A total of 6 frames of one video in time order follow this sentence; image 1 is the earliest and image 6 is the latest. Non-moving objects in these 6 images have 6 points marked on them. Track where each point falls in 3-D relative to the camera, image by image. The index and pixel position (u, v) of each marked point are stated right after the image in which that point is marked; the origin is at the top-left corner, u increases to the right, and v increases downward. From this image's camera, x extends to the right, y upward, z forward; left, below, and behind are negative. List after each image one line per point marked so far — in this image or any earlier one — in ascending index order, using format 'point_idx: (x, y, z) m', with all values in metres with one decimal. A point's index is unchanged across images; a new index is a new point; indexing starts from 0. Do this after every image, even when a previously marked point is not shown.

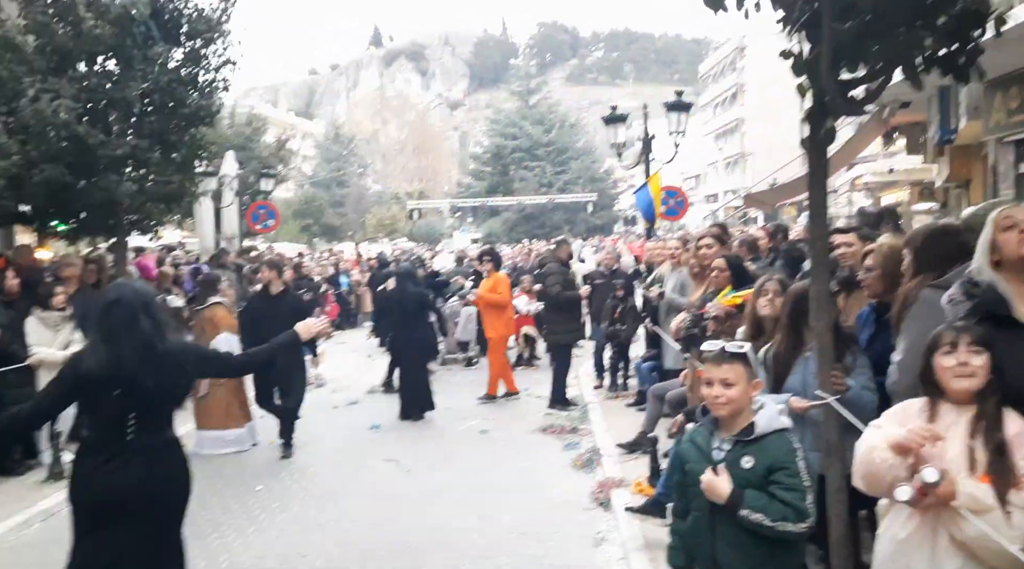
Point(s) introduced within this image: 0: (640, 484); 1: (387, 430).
0: (+1.1, -1.7, +7.1) m
1: (-1.6, -1.8, +10.5) m
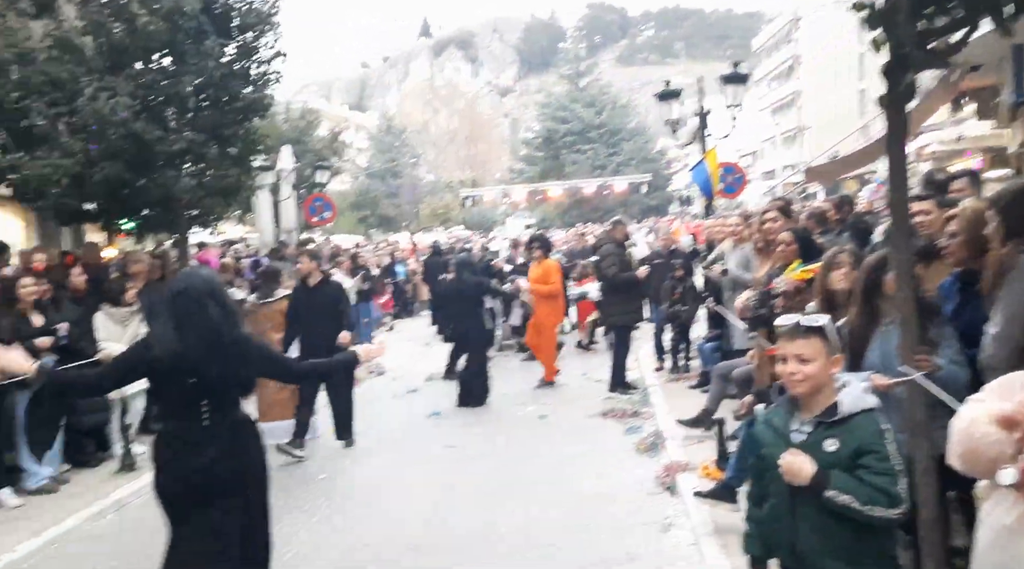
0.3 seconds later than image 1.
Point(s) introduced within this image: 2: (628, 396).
0: (+1.6, -1.5, +6.9) m
1: (-0.8, -1.6, +10.5) m
2: (+1.5, -1.4, +10.8) m
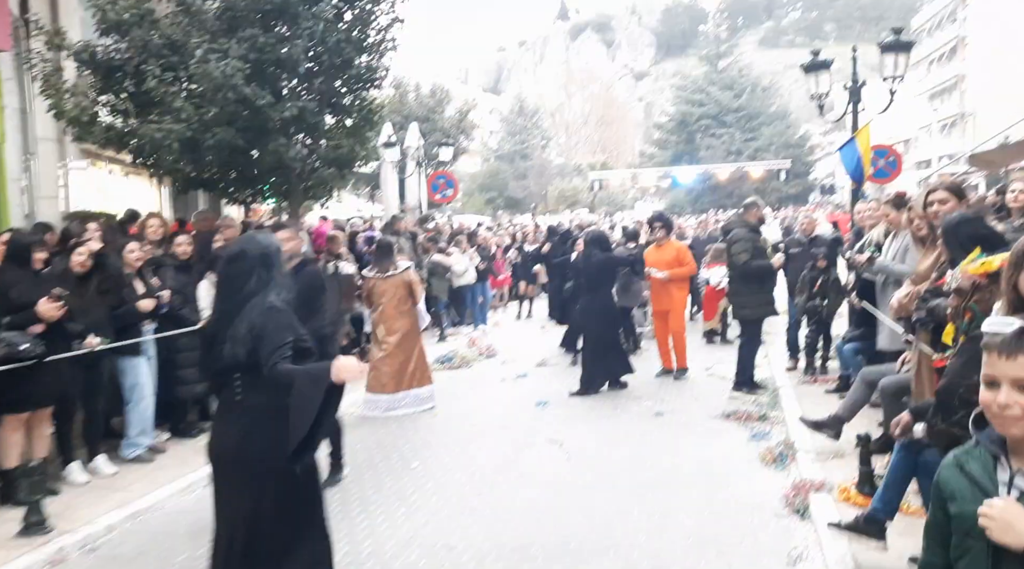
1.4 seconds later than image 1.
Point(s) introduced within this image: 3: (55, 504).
0: (+2.4, -1.4, +6.0) m
1: (+0.5, -1.4, +9.9) m
2: (+2.8, -1.3, +9.8) m
3: (-3.4, -1.6, +6.2) m
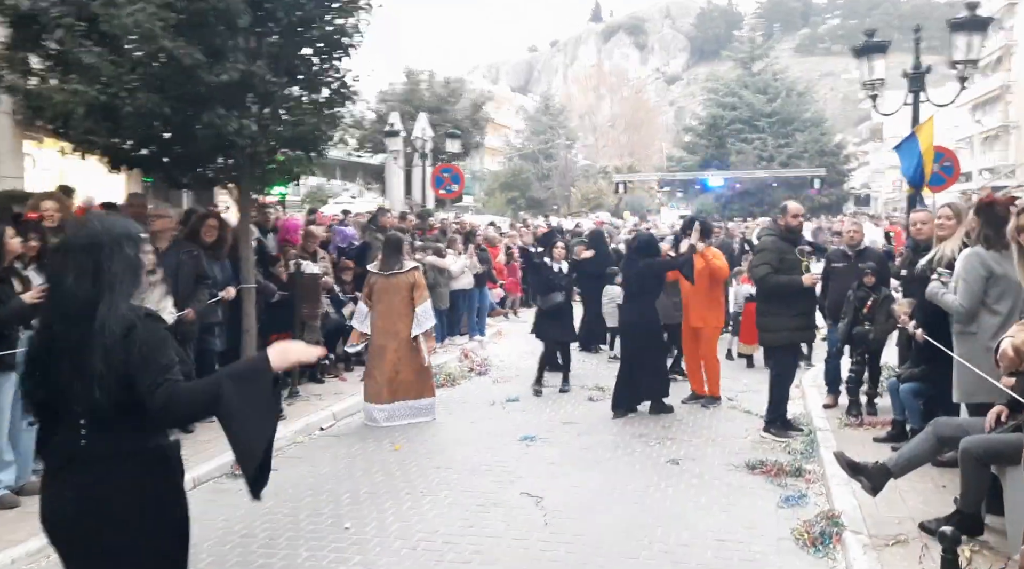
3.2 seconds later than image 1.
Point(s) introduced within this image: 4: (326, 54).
0: (+2.0, -1.6, +4.3) m
1: (+0.3, -1.5, +8.2) m
2: (+2.6, -1.5, +8.1) m
3: (-3.7, -1.6, +4.7) m
4: (-1.9, +2.4, +8.7) m
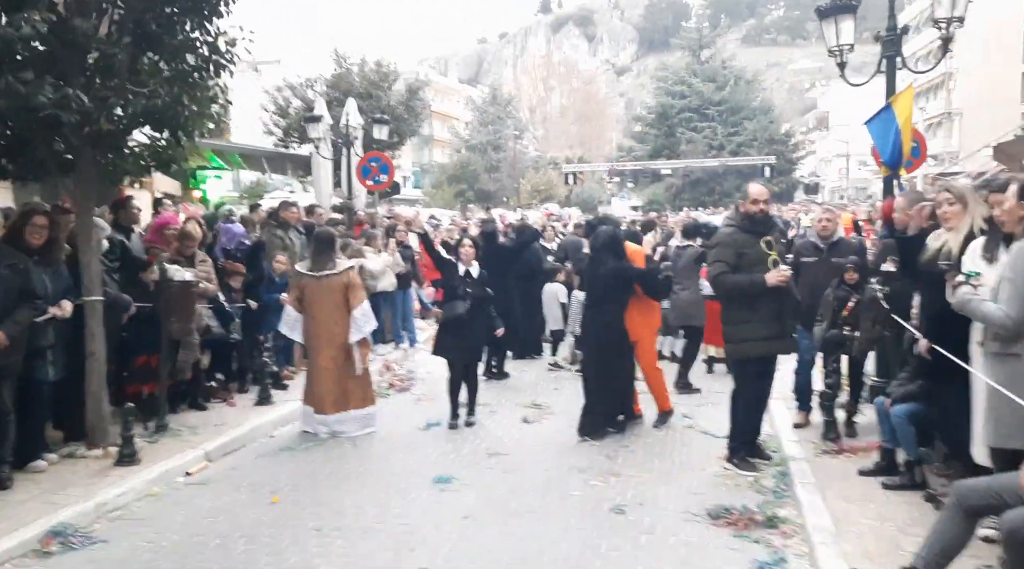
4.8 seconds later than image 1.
0: (+1.5, -1.7, +2.8) m
1: (-0.4, -1.6, +6.7) m
2: (+1.9, -1.5, +6.7) m
3: (-4.2, -1.7, +3.0) m
4: (-2.7, +2.3, +7.0) m
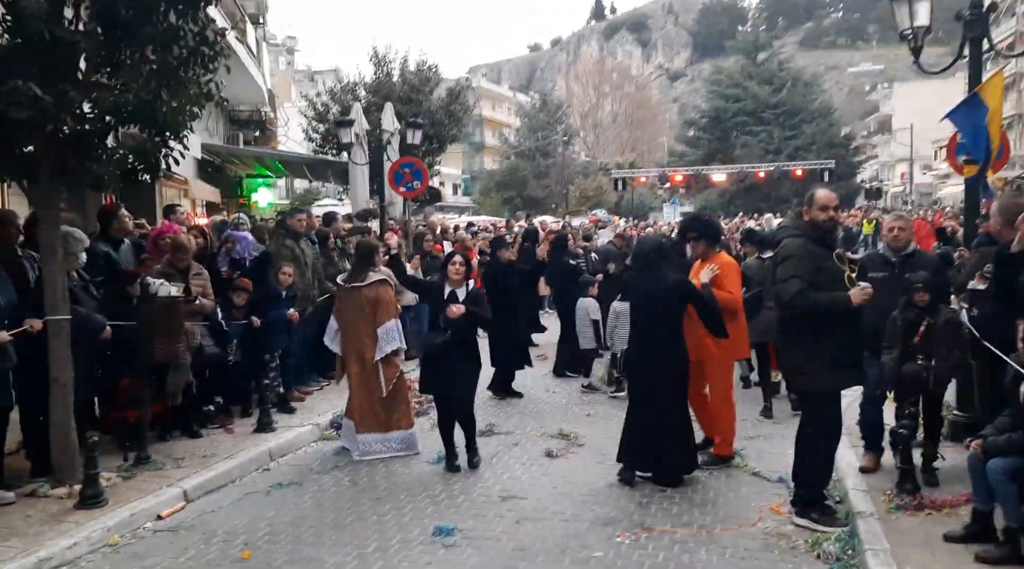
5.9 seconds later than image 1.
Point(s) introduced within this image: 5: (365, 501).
0: (+1.4, -1.8, +1.8) m
1: (-0.3, -1.7, +5.7) m
2: (+2.0, -1.7, +5.6) m
3: (-4.3, -1.8, +2.2) m
4: (-2.6, +2.1, +6.2) m
5: (-1.1, -1.7, +6.6) m
